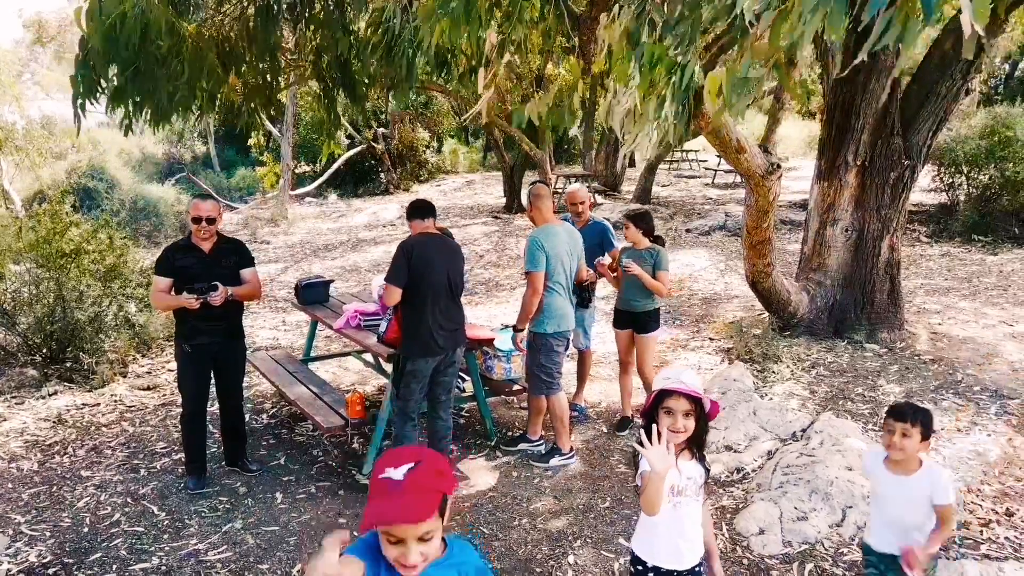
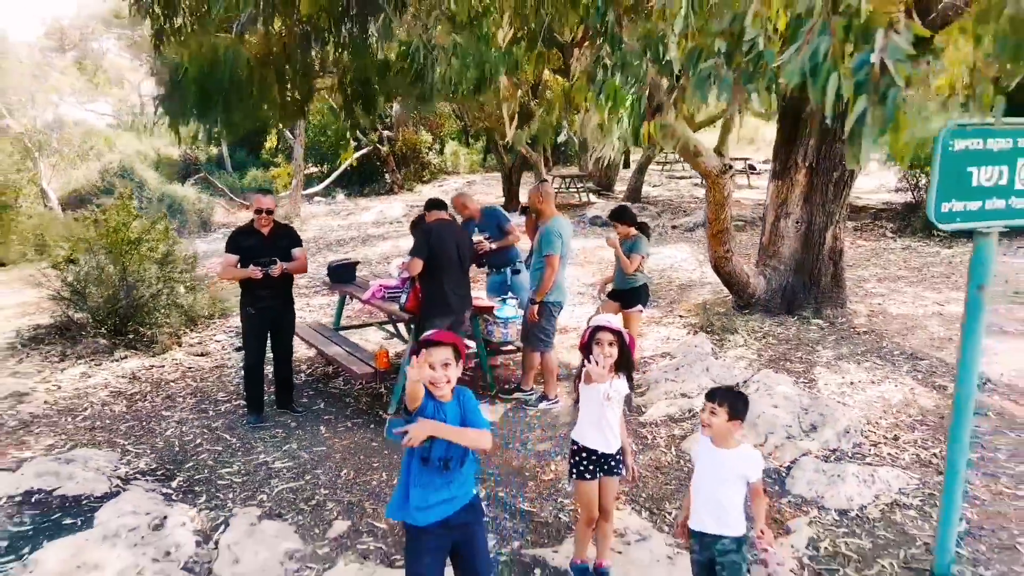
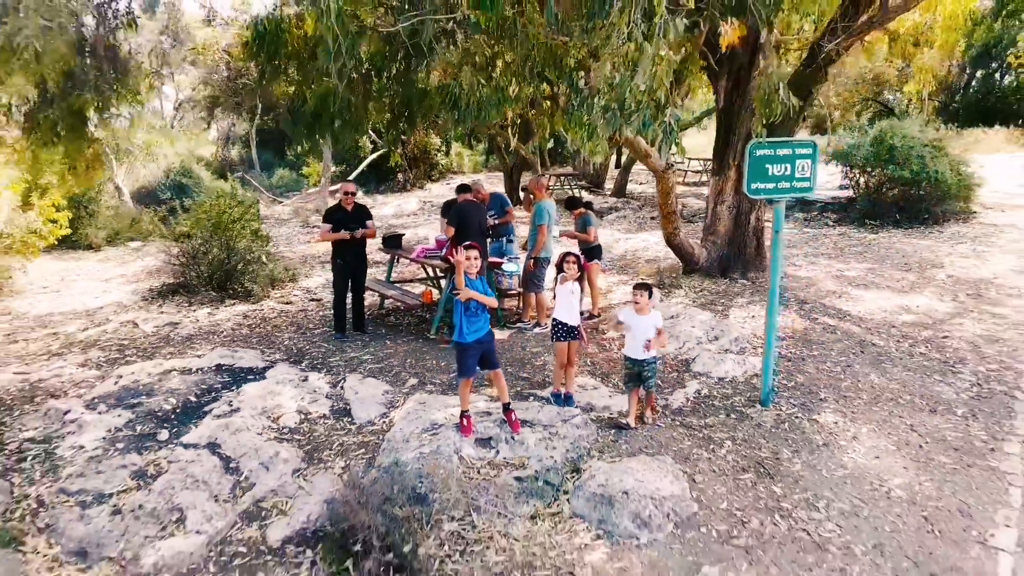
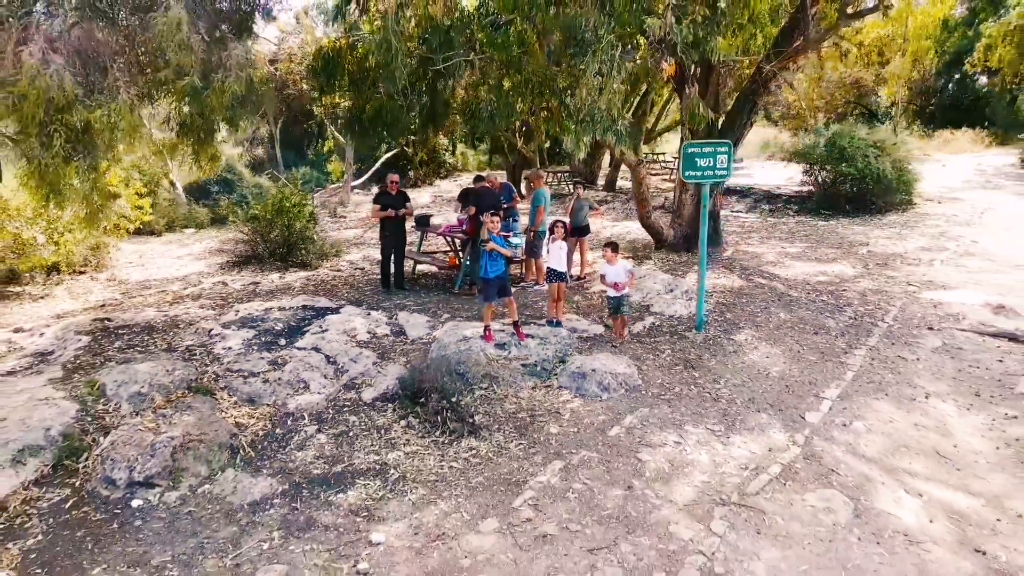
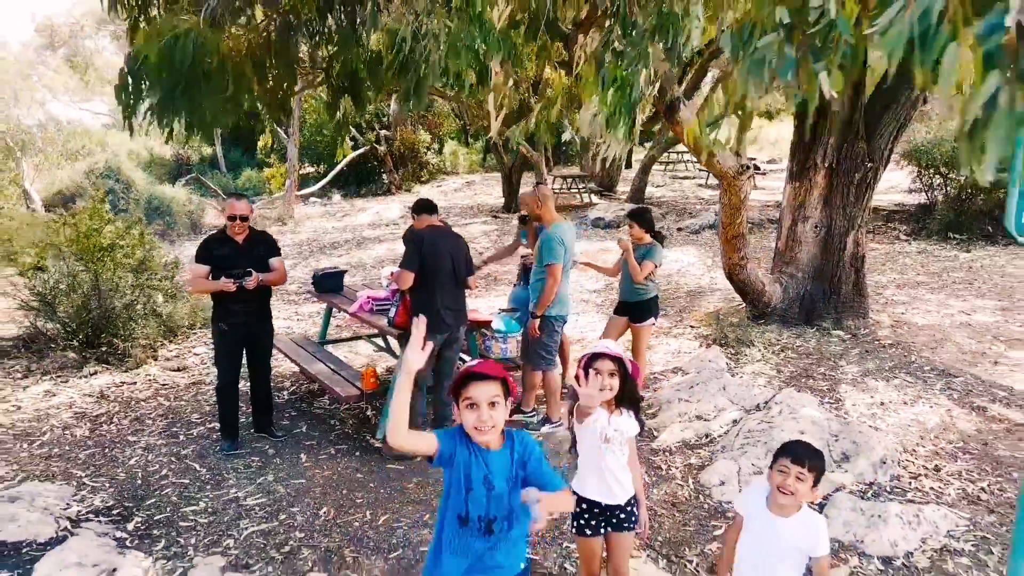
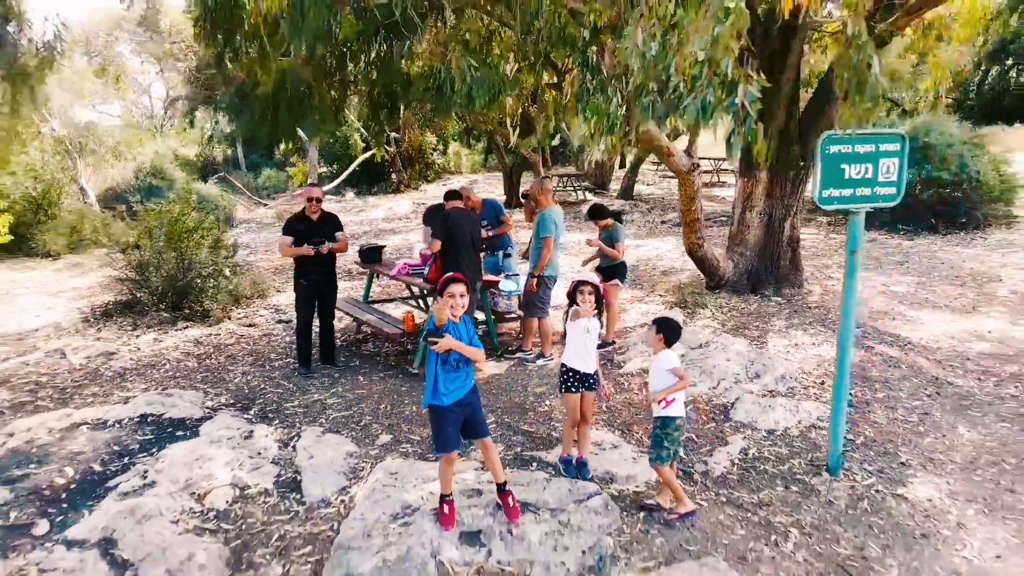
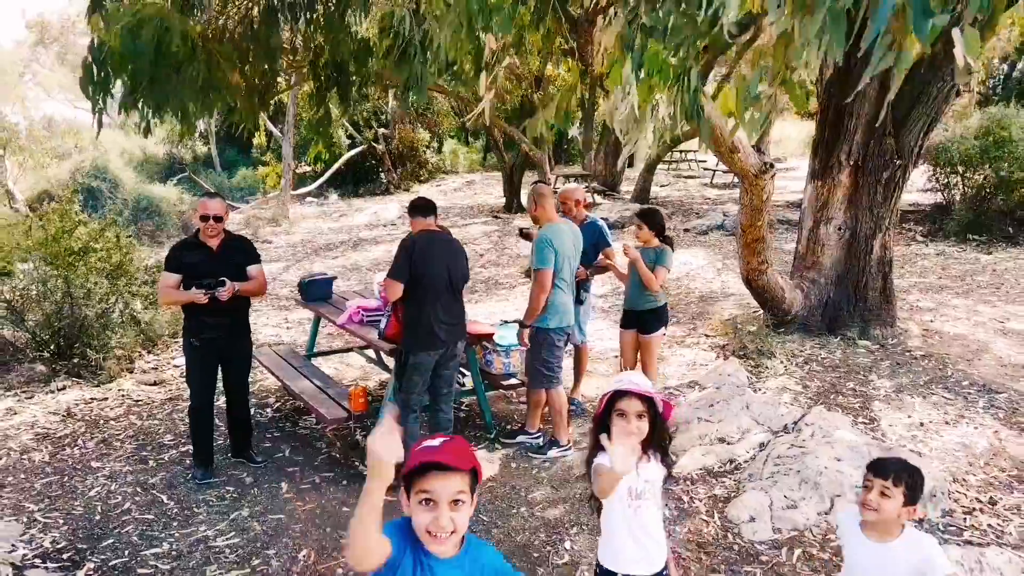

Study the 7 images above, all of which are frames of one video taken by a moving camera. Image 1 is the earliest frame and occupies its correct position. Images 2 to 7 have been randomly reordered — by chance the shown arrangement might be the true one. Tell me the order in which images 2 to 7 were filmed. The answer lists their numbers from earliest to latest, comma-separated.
7, 5, 2, 6, 3, 4
